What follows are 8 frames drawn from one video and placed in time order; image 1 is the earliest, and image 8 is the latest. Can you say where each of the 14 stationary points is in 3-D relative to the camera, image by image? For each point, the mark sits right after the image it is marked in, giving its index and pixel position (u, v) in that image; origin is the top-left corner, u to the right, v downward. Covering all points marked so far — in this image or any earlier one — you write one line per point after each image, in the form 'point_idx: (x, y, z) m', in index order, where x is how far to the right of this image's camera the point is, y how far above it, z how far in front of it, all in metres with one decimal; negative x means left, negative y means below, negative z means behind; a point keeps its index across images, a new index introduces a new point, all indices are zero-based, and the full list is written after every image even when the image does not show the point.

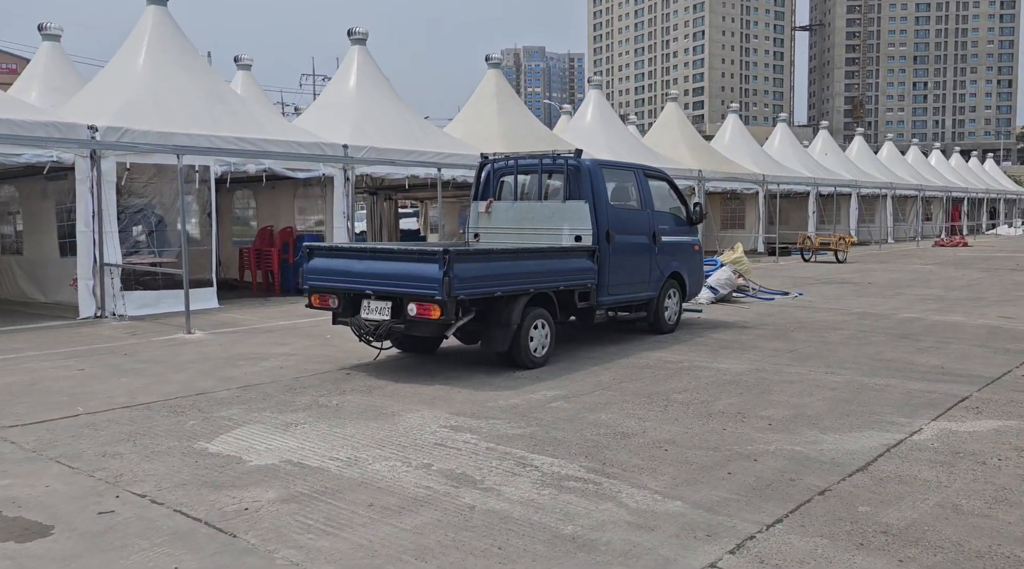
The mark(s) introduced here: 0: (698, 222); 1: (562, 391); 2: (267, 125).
0: (+2.4, +0.8, +10.8) m
1: (+0.4, -0.9, +6.9) m
2: (-4.2, +2.7, +14.1) m
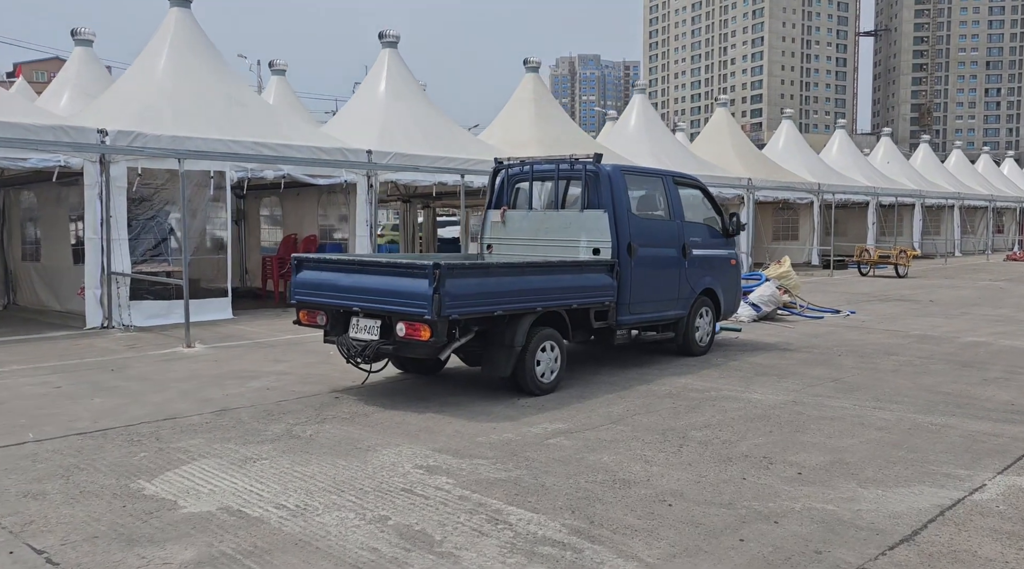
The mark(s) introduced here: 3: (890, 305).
0: (+2.7, +0.6, +9.9) m
1: (+0.4, -1.1, +6.2) m
2: (-3.7, +2.5, +13.6) m
3: (+7.1, -0.4, +15.5) m
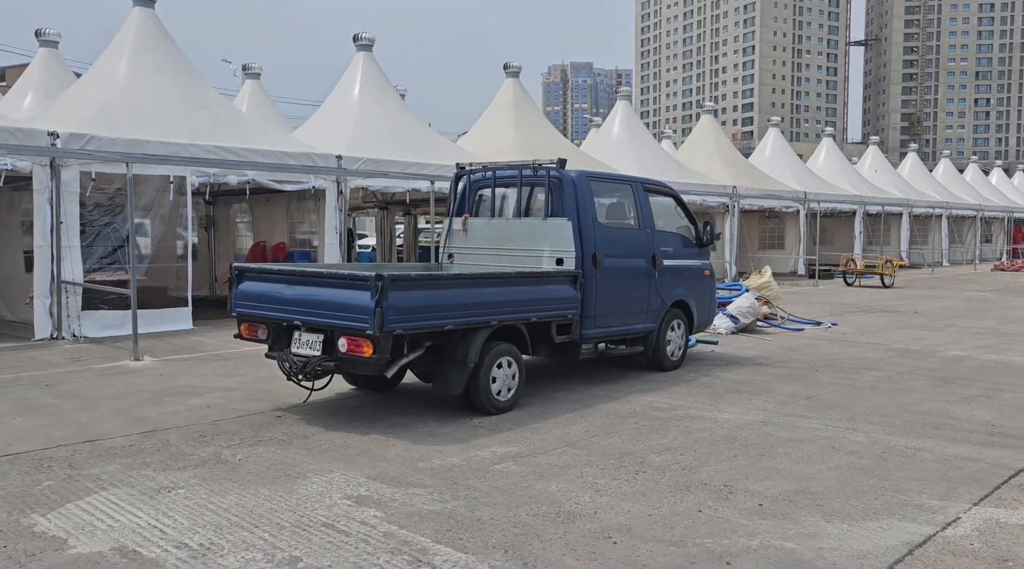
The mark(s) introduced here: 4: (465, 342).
0: (+2.3, +0.5, +9.5) m
1: (0.0, -1.1, +5.8) m
2: (-4.1, +2.4, +13.2) m
3: (+6.6, -0.6, +15.2) m
4: (-0.4, -0.5, +6.5) m
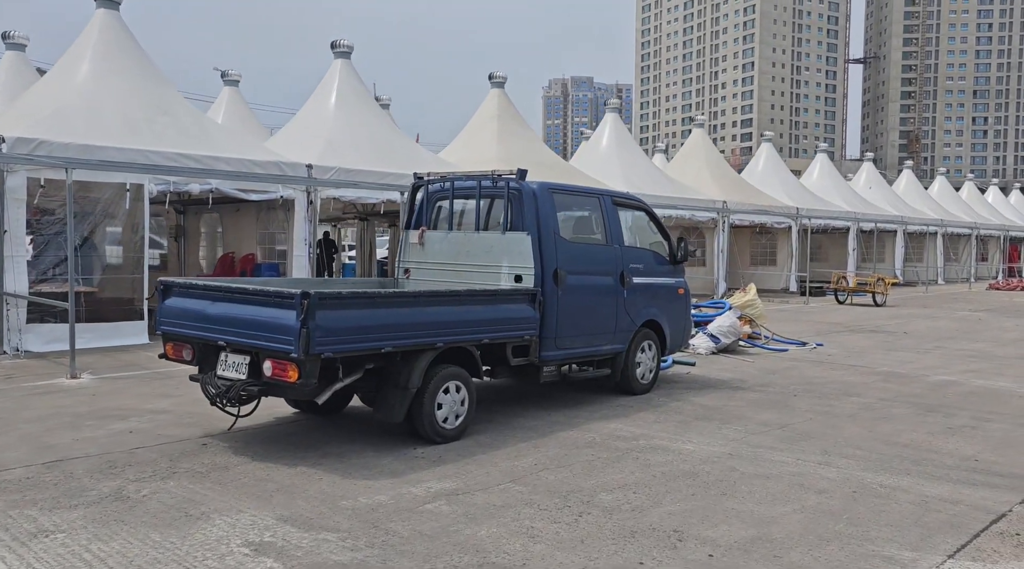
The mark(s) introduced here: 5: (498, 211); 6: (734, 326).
0: (+1.9, +0.3, +9.1) m
1: (-0.4, -1.3, +5.3) m
2: (-4.5, +2.2, +12.8) m
3: (+6.2, -0.9, +14.7) m
4: (-0.8, -0.6, +6.0) m
5: (-0.1, +0.7, +7.5) m
6: (+3.2, -0.6, +12.0) m
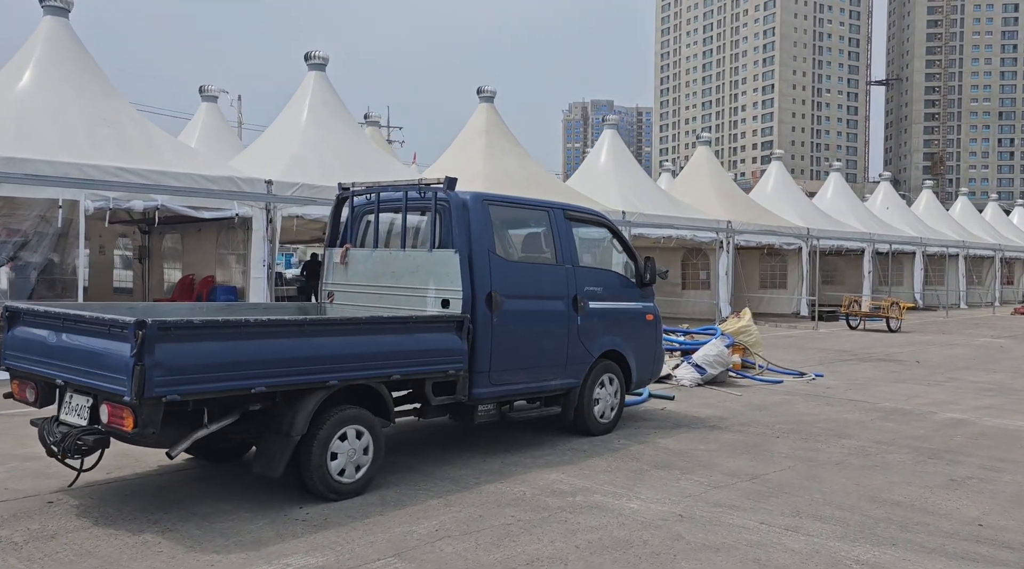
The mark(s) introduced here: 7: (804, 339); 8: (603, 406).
0: (+1.3, 0.0, +8.0) m
1: (-1.0, -1.4, +4.3) m
2: (-4.9, +1.9, +12.0) m
3: (+5.8, -1.3, +13.5) m
4: (-1.4, -0.8, +5.1) m
5: (-0.7, +0.5, +6.5) m
6: (+2.8, -0.9, +10.9) m
7: (+6.5, -1.2, +18.4) m
8: (+0.8, -1.1, +7.5) m
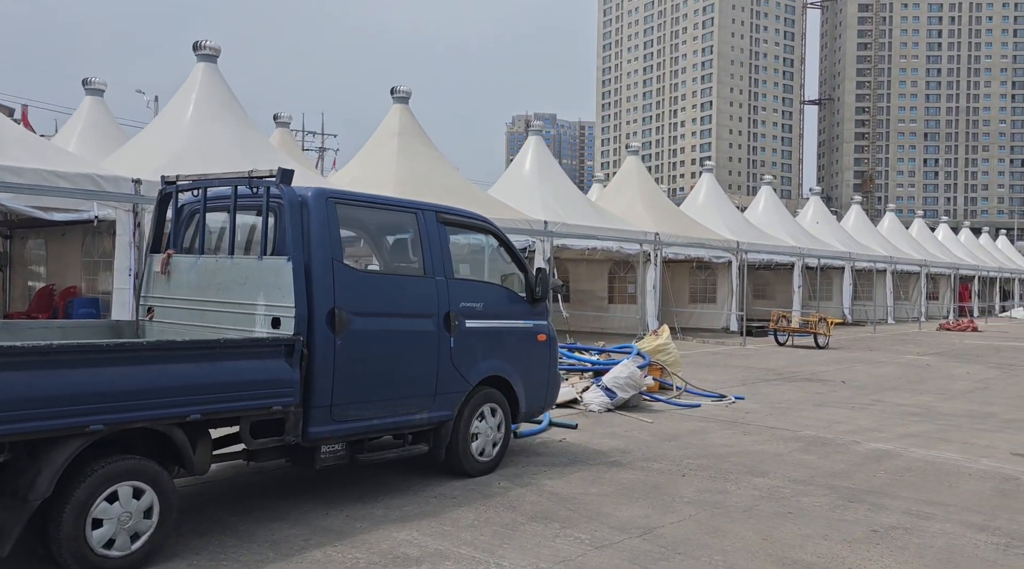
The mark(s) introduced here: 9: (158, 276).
0: (+0.3, -0.1, +7.0) m
1: (-1.8, -1.5, +3.1) m
2: (-6.2, +1.7, +10.5) m
3: (+4.3, -1.6, +12.8) m
4: (-2.2, -0.8, +3.9) m
5: (-1.6, +0.4, +5.4) m
6: (+1.5, -1.1, +10.0) m
7: (+4.7, -1.5, +17.7) m
8: (-0.2, -1.2, +6.5) m
9: (-2.5, +0.1, +5.9) m
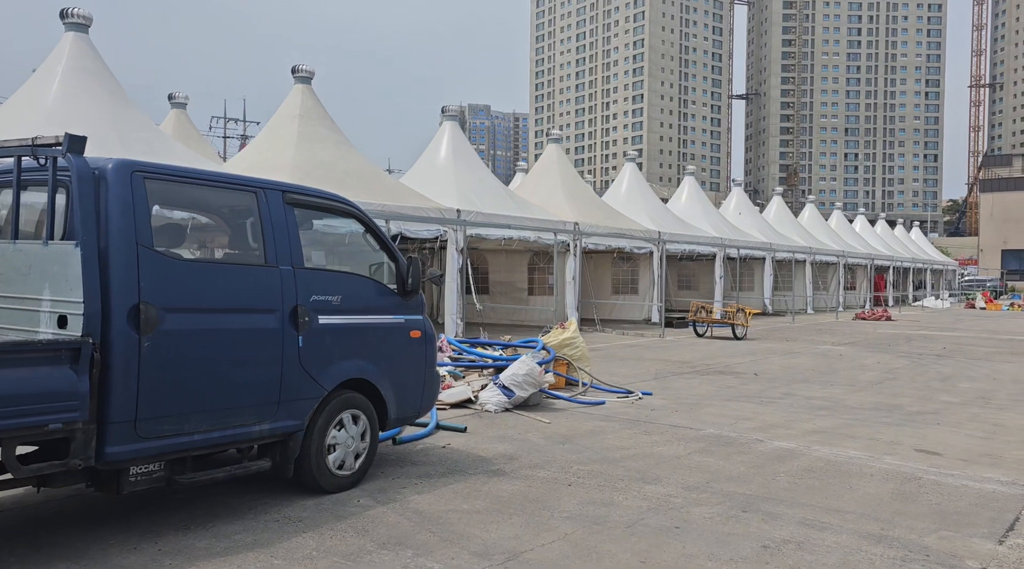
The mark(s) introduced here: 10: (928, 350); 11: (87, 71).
0: (-0.7, 0.0, +6.3) m
1: (-2.5, -1.5, +2.2) m
2: (-7.5, +1.8, +9.3) m
3: (+2.9, -1.4, +12.4) m
4: (-3.0, -0.8, +3.0) m
5: (-2.5, +0.4, +4.5) m
6: (+0.2, -1.0, +9.3) m
7: (+2.8, -1.3, +17.3) m
8: (-1.2, -1.2, +5.7) m
9: (-3.4, +0.1, +4.9) m
10: (+9.6, -1.5, +19.0) m
11: (-6.6, +3.3, +12.8) m
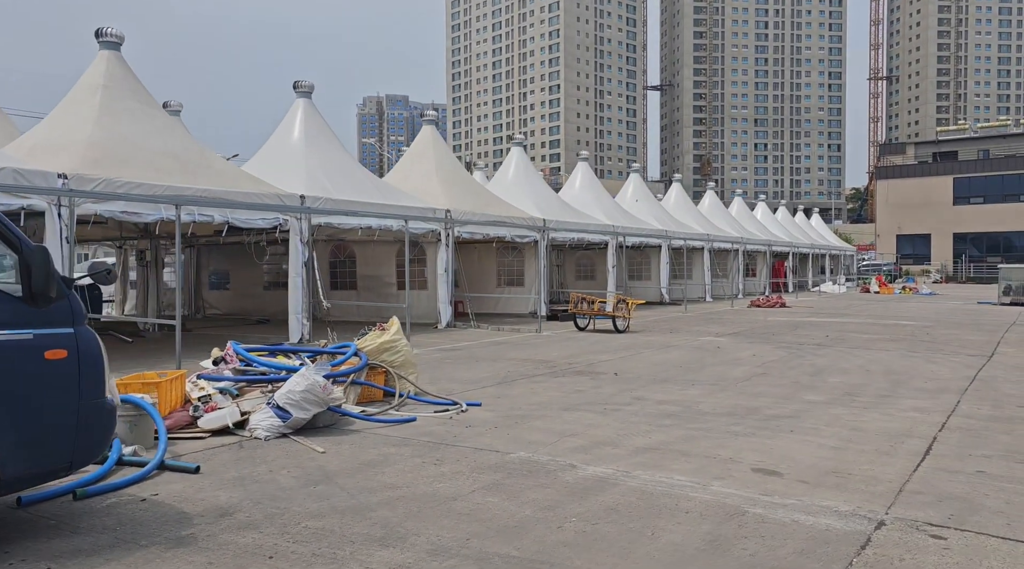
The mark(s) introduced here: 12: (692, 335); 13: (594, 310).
0: (-2.5, -0.1, +4.5) m
1: (-3.9, -1.5, +0.3) m
2: (-9.6, +1.7, +6.8) m
3: (+0.5, -1.3, +10.9) m
4: (-4.4, -0.9, +1.0) m
5: (-4.1, +0.4, +2.5) m
6: (-1.8, -1.0, +7.6) m
7: (0.0, -1.2, +15.8) m
8: (-2.9, -1.2, +3.9) m
9: (-5.1, 0.0, +2.9) m
10: (+6.6, -1.2, +18.1) m
11: (-9.0, +3.2, +10.4) m
12: (+4.1, -1.2, +18.9) m
13: (+1.9, -0.6, +19.8) m
